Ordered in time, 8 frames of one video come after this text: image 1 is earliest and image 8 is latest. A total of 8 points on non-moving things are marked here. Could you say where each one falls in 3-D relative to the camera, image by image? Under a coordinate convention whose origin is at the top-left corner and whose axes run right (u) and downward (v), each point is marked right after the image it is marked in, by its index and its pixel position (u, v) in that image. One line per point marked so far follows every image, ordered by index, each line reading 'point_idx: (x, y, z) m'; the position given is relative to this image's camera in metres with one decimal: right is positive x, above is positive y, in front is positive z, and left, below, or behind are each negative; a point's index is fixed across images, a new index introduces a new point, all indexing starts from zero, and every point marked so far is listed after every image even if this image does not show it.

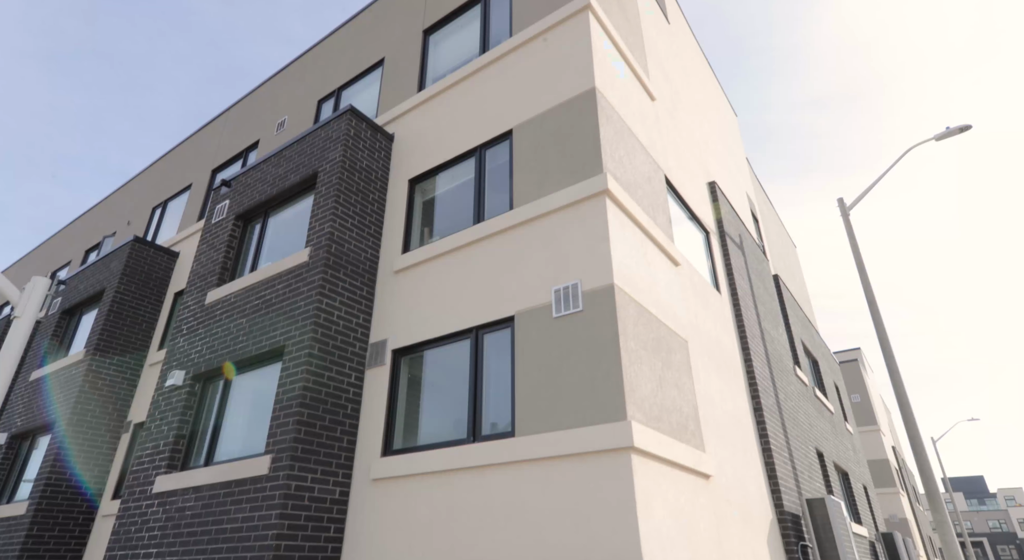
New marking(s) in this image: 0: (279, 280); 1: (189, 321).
0: (-3.4, 0.0, +8.7) m
1: (-5.4, -0.7, +9.9) m
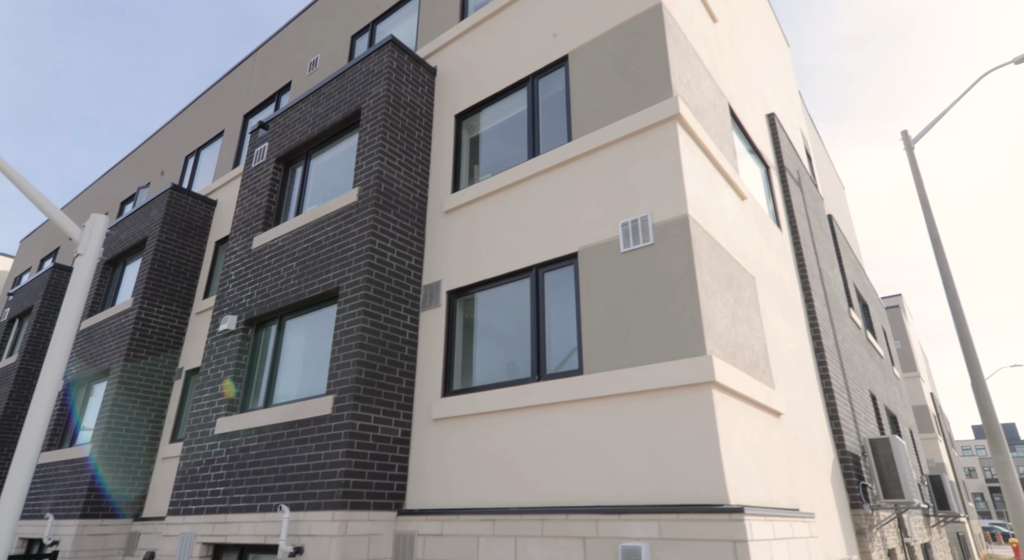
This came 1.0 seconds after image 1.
0: (-2.6, +0.8, +8.5) m
1: (-4.6, +0.2, +9.9) m
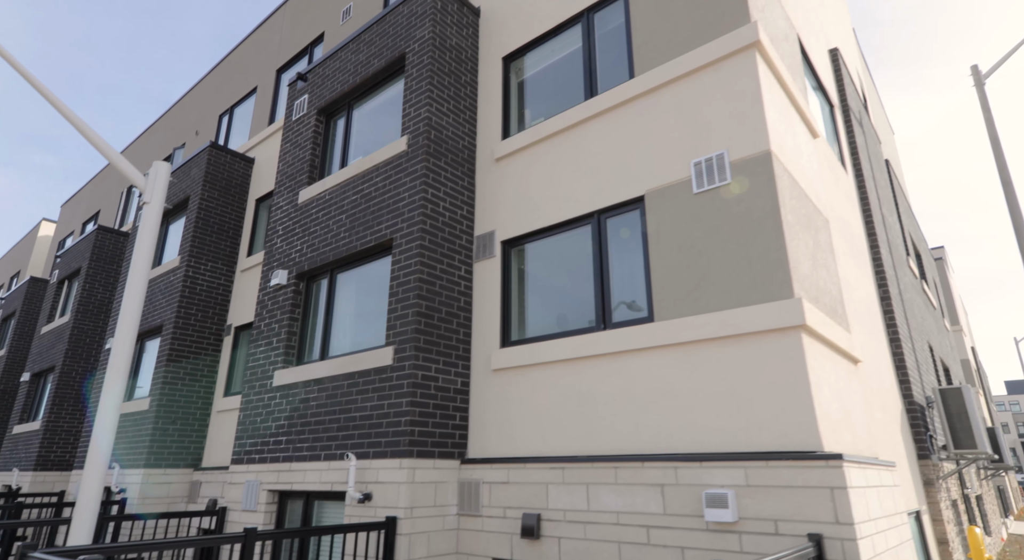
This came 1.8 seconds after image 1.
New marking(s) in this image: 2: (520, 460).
0: (-1.9, +1.5, +8.3) m
1: (-3.8, +0.9, +9.8) m
2: (+0.1, -1.9, +6.2) m
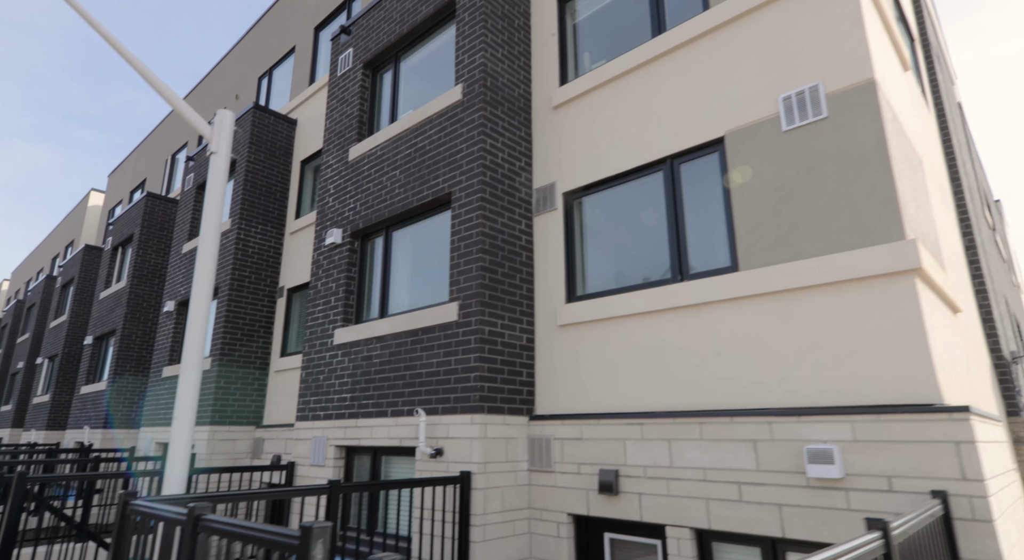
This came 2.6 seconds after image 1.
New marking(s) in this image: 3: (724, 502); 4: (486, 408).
0: (-1.1, +2.1, +8.0) m
1: (-2.9, +1.6, +9.7) m
2: (+0.8, -1.4, +6.1) m
3: (+1.7, -1.8, +4.9) m
4: (-0.3, -1.3, +6.3) m
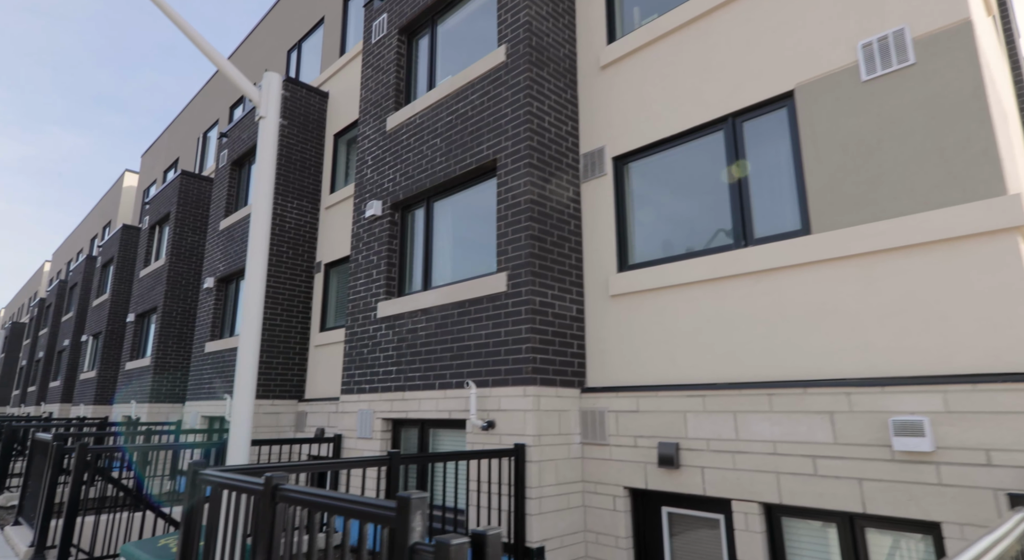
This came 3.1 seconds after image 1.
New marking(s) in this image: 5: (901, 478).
0: (-0.5, +2.5, +7.8) m
1: (-2.2, +2.0, +9.5) m
2: (+1.3, -1.1, +5.9) m
3: (+2.2, -1.5, +4.7) m
4: (+0.3, -1.0, +6.1) m
5: (+2.7, -1.4, +4.1) m
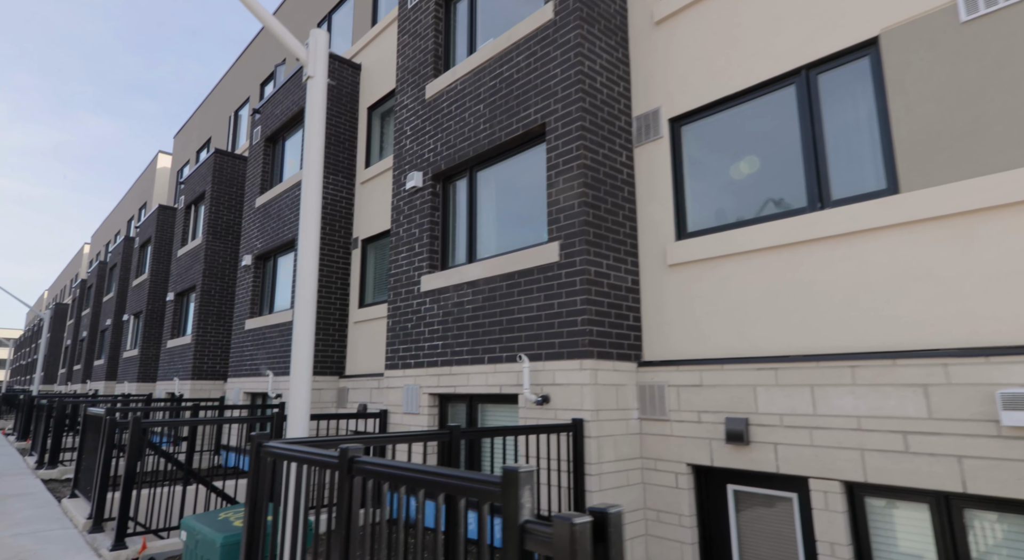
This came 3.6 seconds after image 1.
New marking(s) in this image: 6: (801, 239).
0: (+0.1, +2.8, +7.4) m
1: (-1.6, +2.4, +9.2) m
2: (+1.9, -0.7, +5.6) m
3: (+2.7, -1.3, +4.4) m
4: (+0.8, -0.7, +5.9) m
5: (+3.1, -1.1, +3.8) m
6: (+2.5, +0.3, +5.1) m
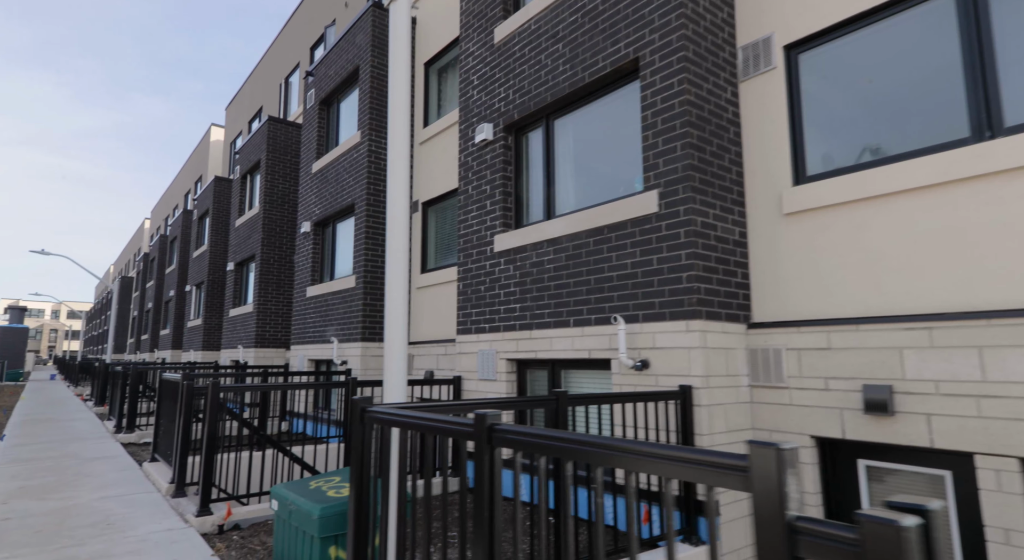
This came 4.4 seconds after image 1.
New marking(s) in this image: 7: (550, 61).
0: (+1.0, +3.3, +6.7) m
1: (-0.5, +3.0, +8.6) m
2: (+2.7, -0.3, +4.9) m
3: (+3.5, -0.9, +3.6) m
4: (+1.7, -0.3, +5.3) m
5: (+3.8, -0.8, +3.0) m
6: (+3.2, +0.7, +4.3) m
7: (+0.5, +2.6, +7.2) m
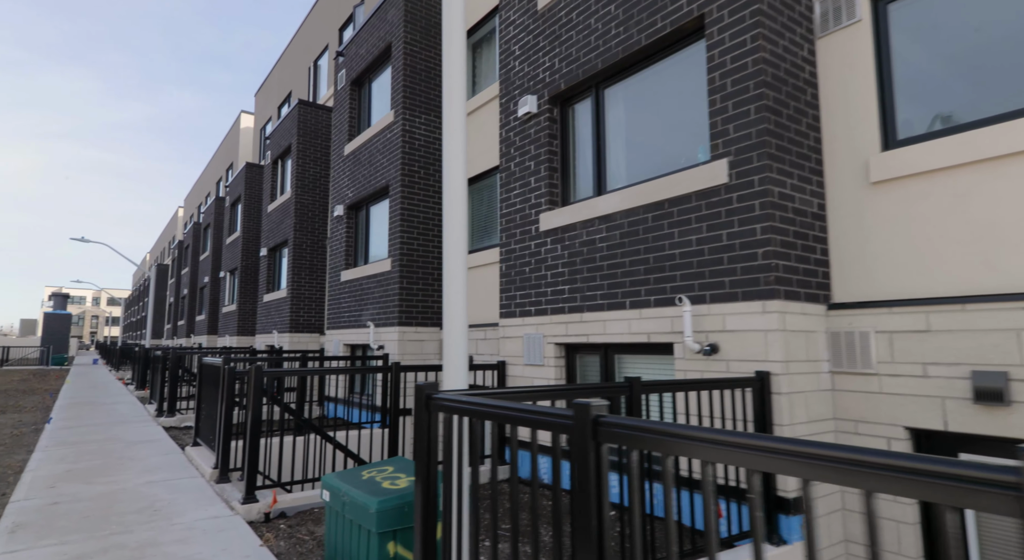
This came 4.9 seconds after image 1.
0: (+1.5, +3.5, +6.1) m
1: (+0.1, +3.3, +8.1) m
2: (+3.2, -0.1, +4.4) m
3: (+3.9, -0.7, +3.1) m
4: (+2.2, -0.1, +4.8) m
5: (+4.2, -0.6, +2.5) m
6: (+3.7, +0.9, +3.8) m
7: (+1.0, +2.8, +6.7) m
